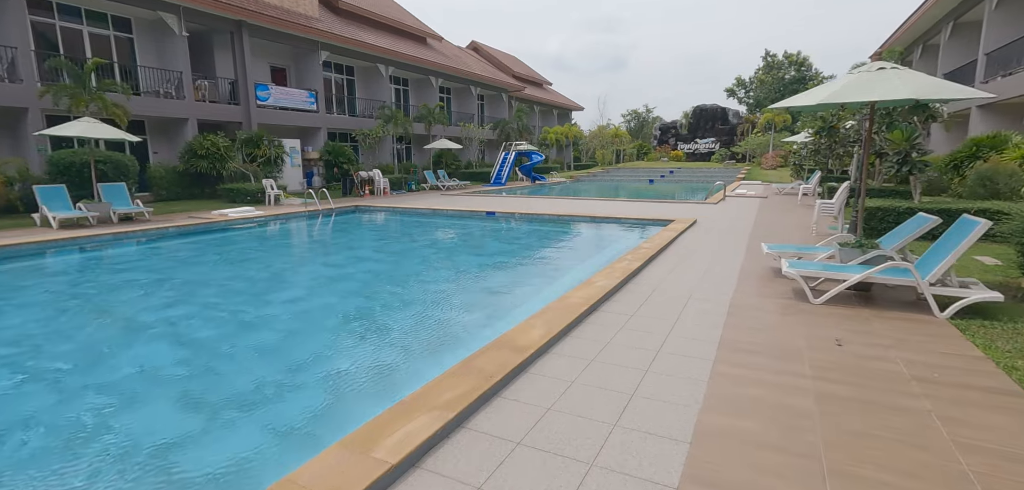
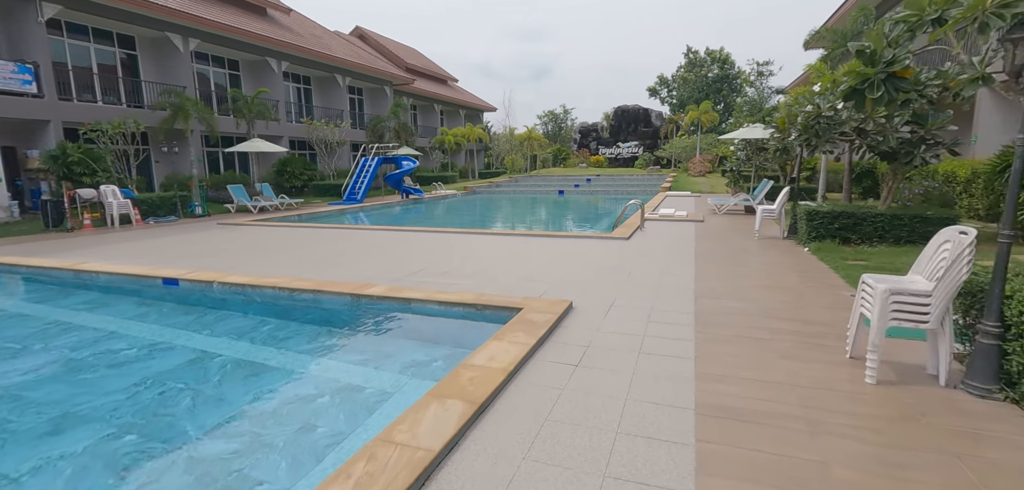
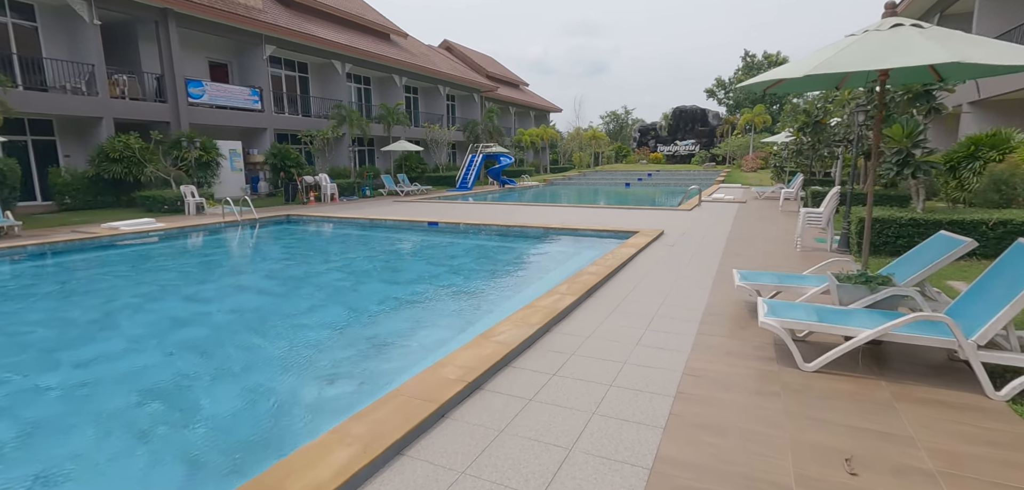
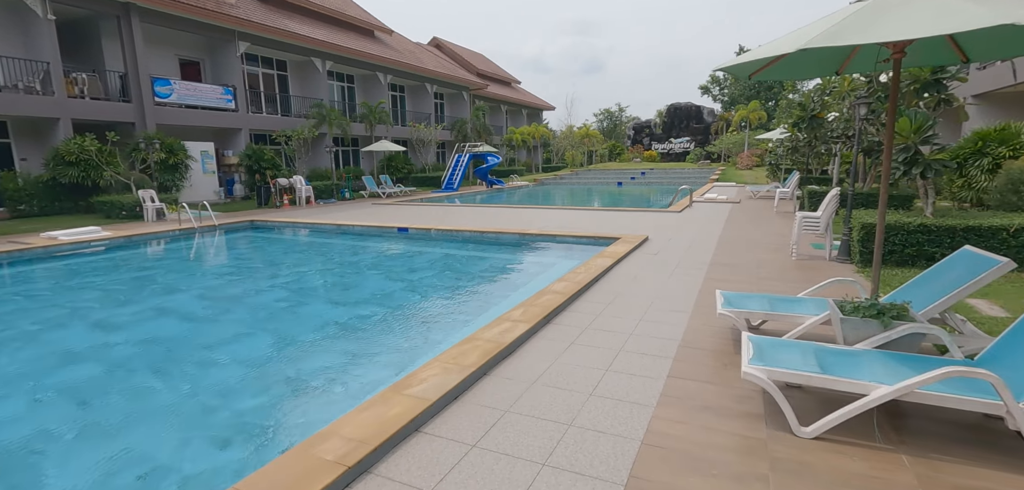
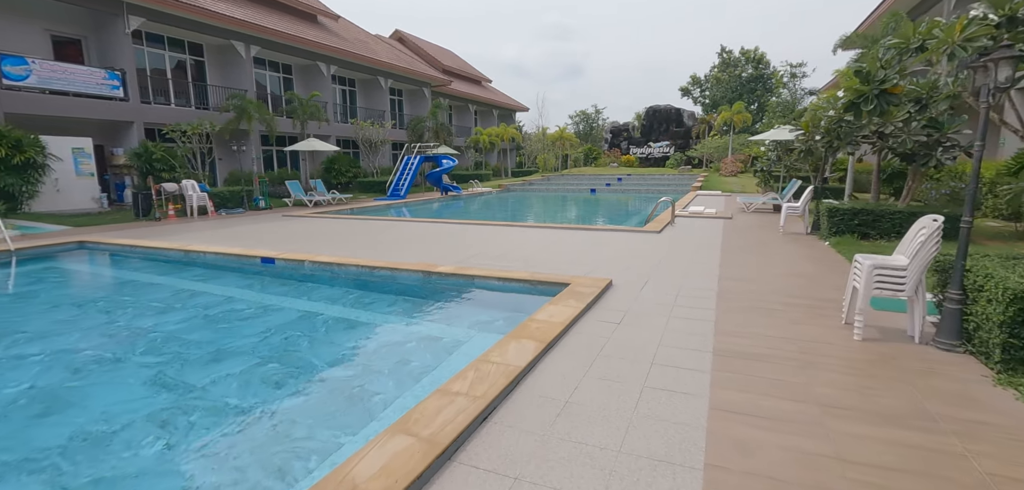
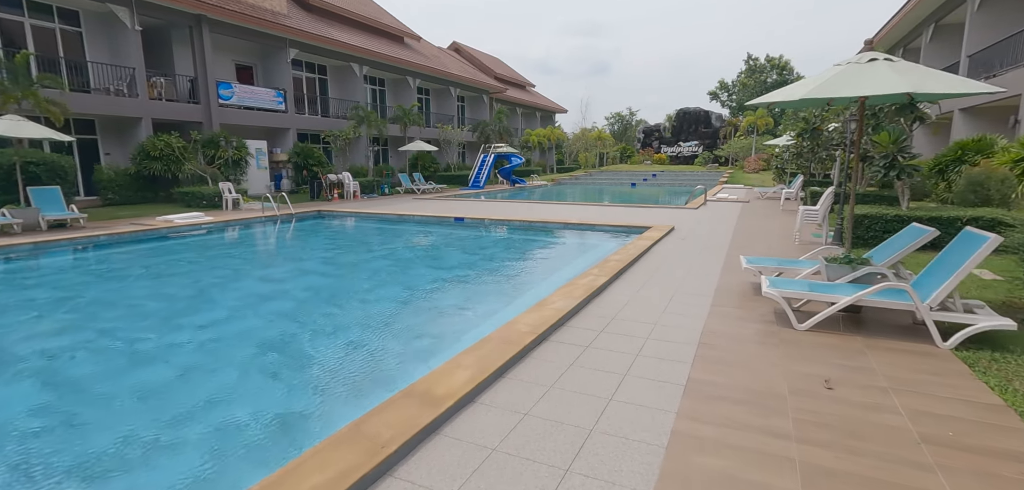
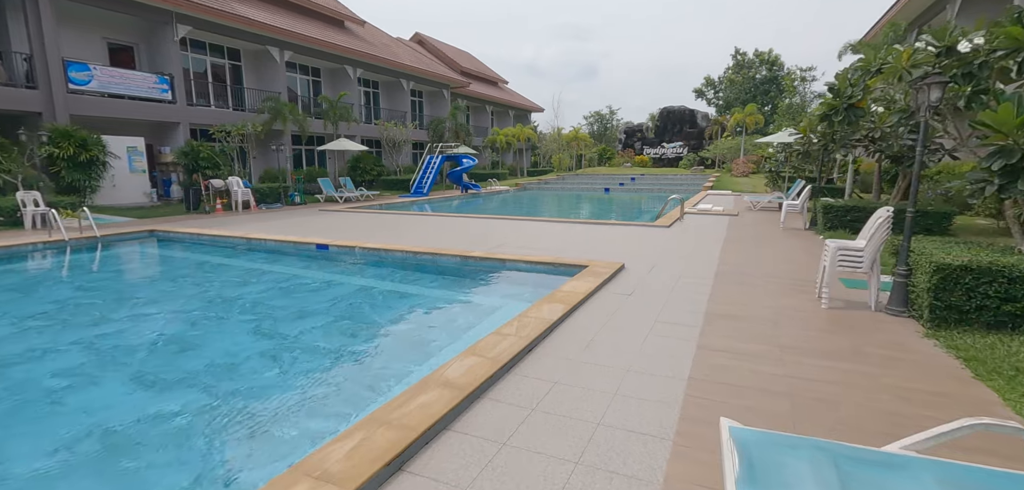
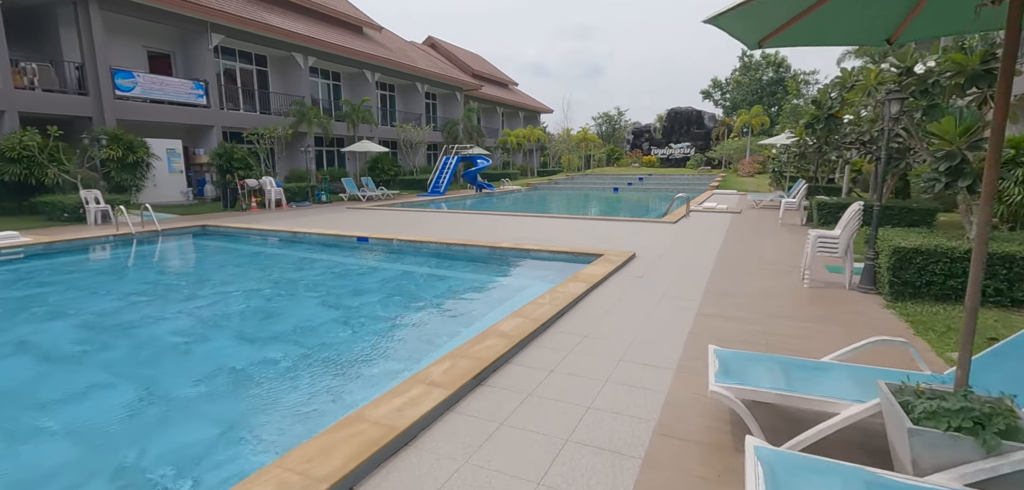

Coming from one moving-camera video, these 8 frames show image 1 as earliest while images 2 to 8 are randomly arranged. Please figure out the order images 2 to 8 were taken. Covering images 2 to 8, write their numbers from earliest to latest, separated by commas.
6, 3, 4, 8, 7, 5, 2
